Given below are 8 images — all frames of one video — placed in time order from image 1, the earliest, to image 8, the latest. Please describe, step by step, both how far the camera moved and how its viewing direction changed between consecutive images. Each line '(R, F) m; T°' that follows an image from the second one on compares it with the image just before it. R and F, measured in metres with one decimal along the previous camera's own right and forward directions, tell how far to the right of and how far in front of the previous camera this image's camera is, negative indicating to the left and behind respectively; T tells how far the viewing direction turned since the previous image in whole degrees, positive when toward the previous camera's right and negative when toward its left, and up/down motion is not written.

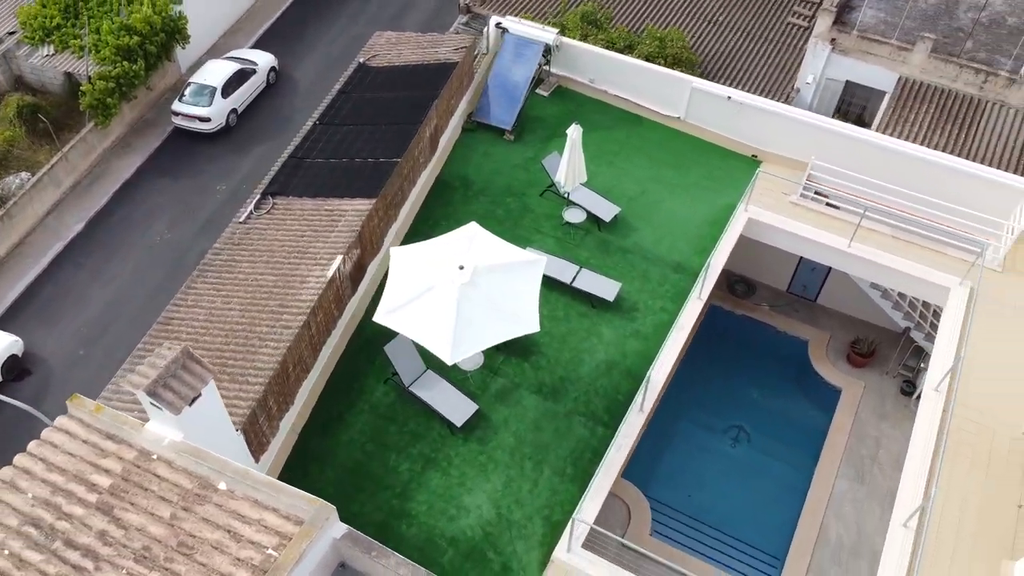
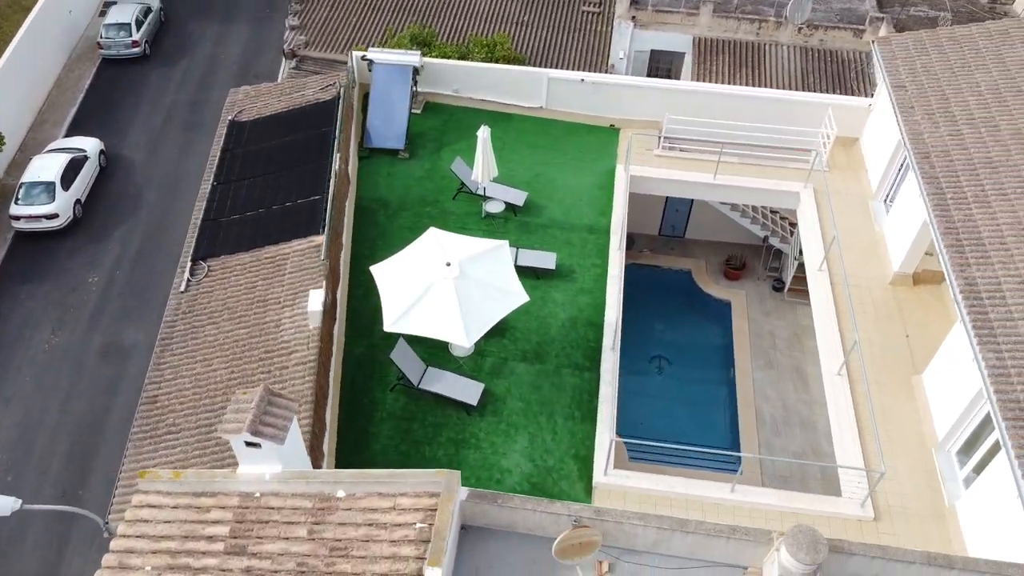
(-3.1, -1.3) m; +14°
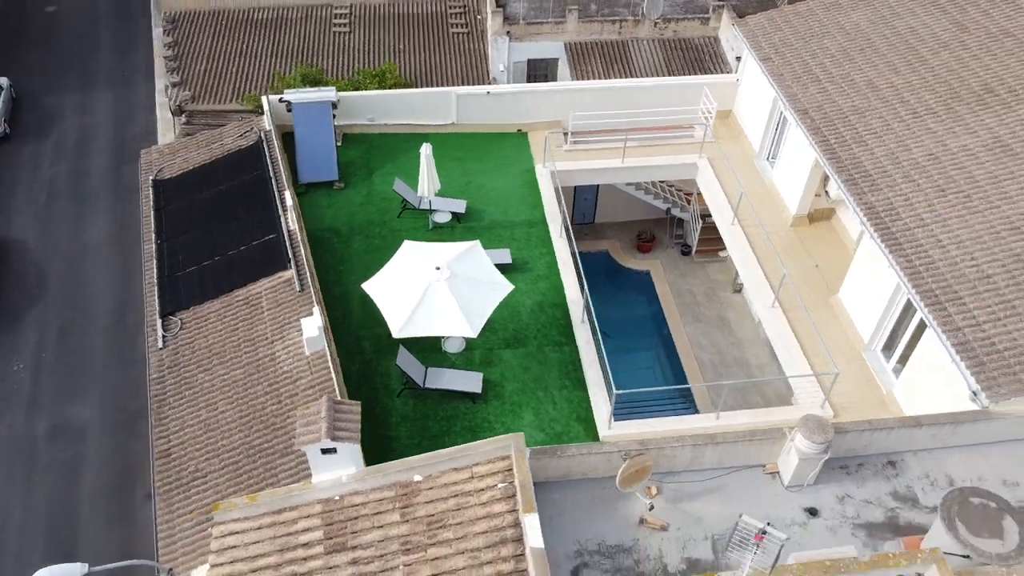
(-2.5, -1.2) m; +10°
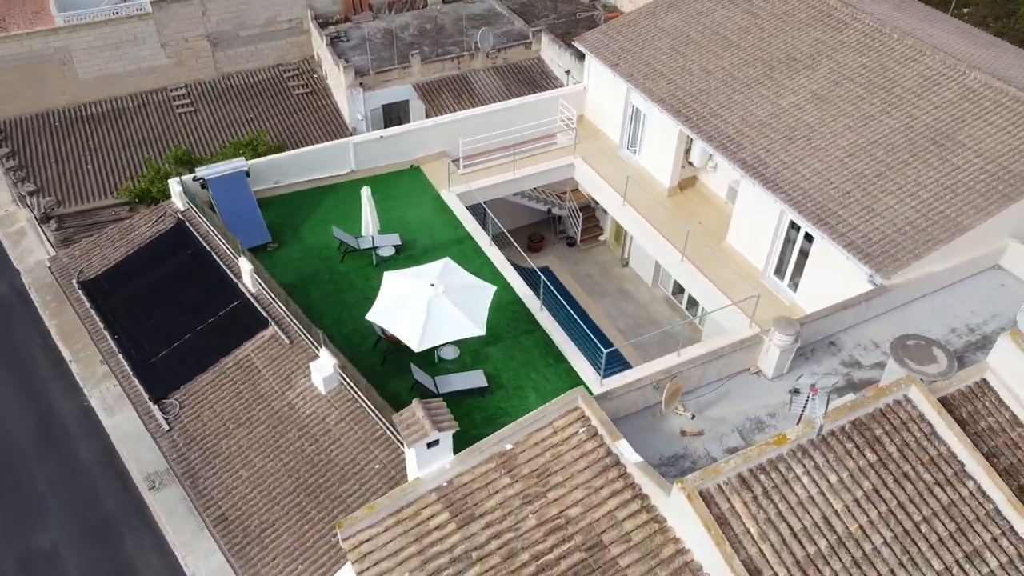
(-4.1, -1.7) m; +15°
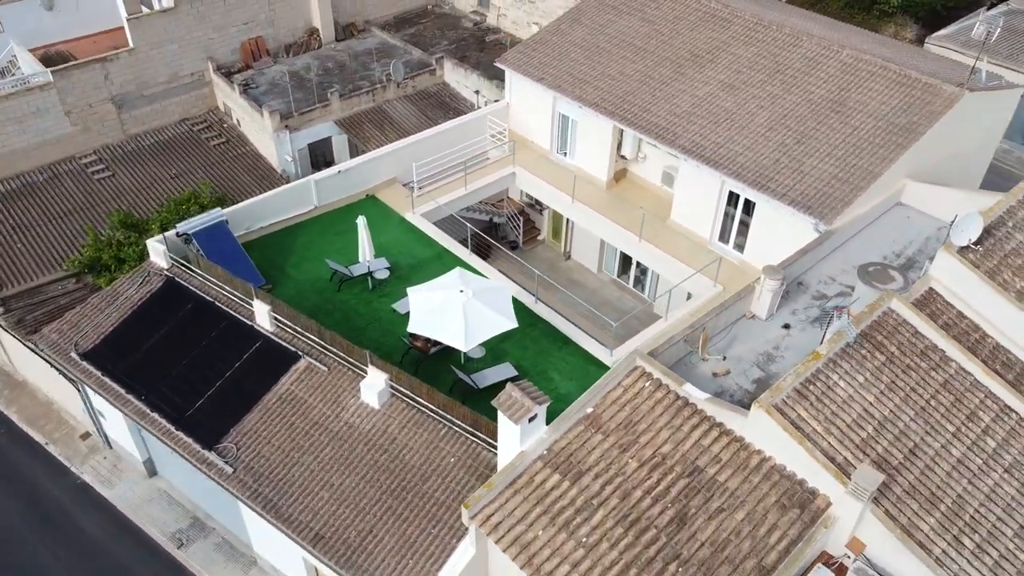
(-4.1, -1.5) m; +11°
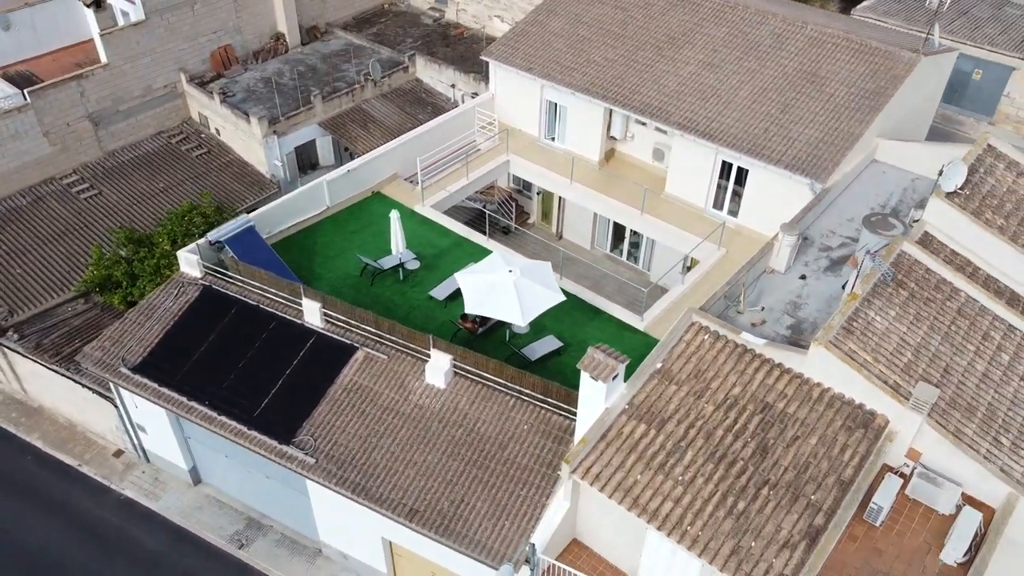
(-3.2, -1.1) m; +6°
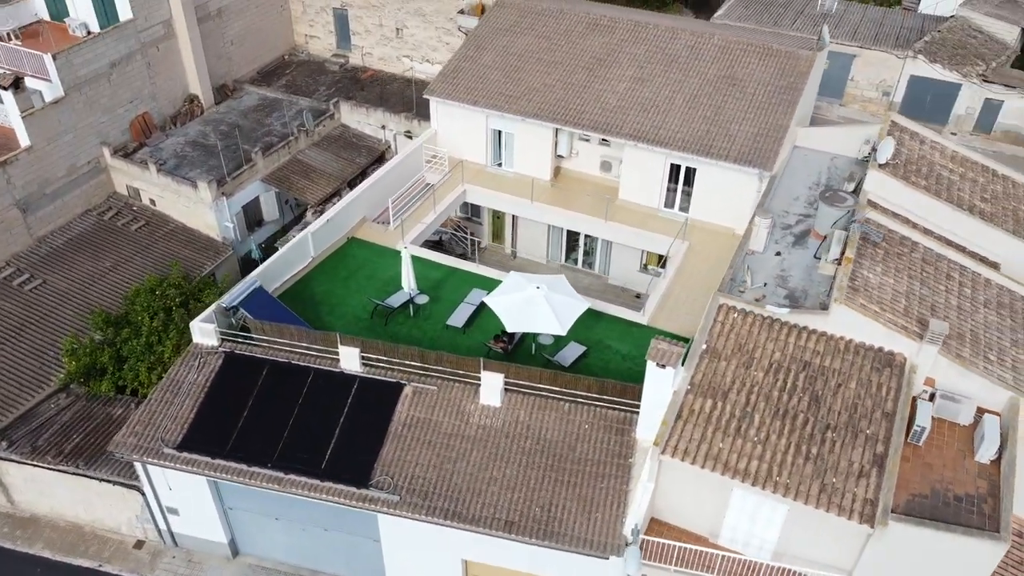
(-4.7, -0.9) m; +11°
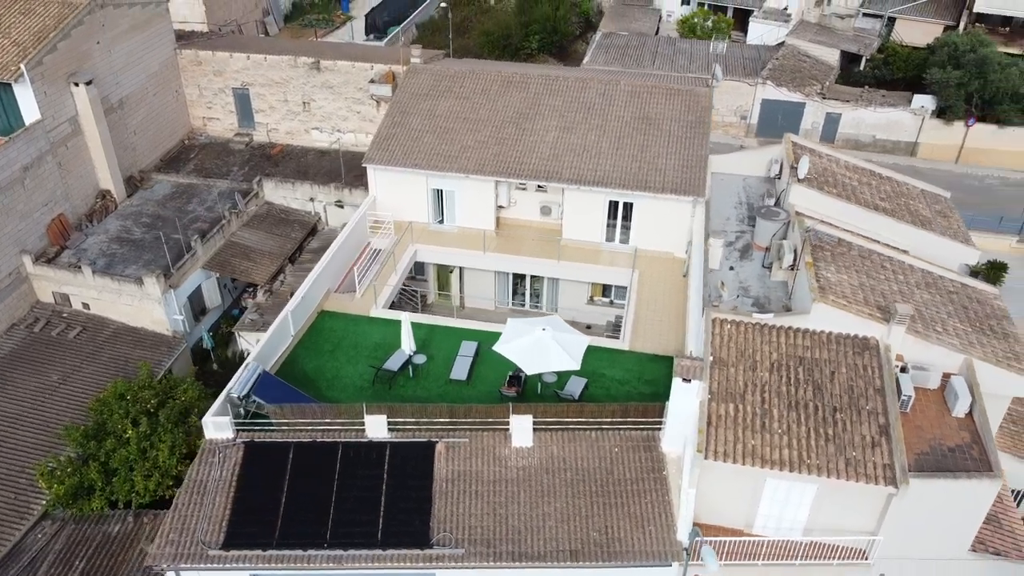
(-4.4, -0.8) m; +12°
